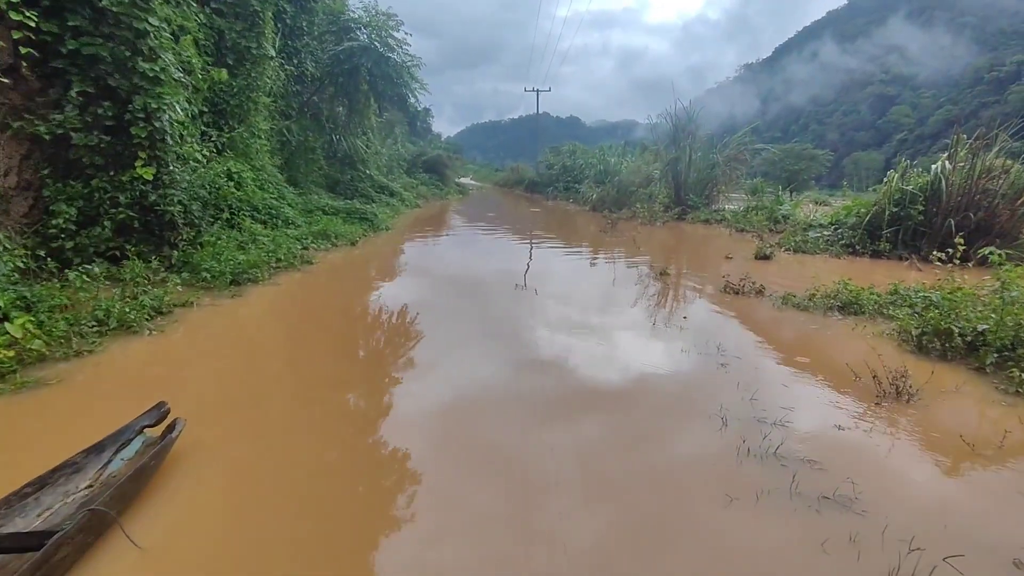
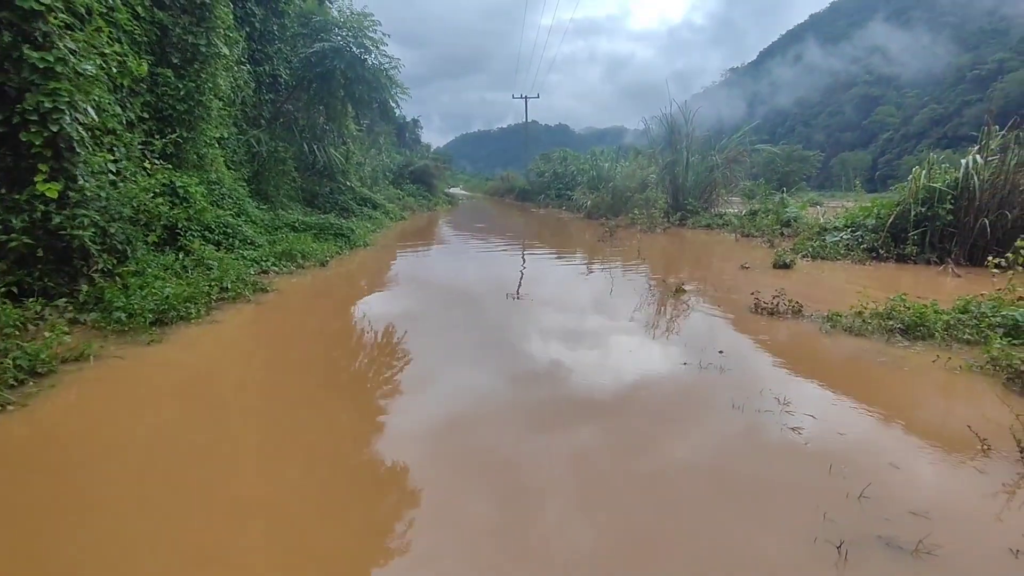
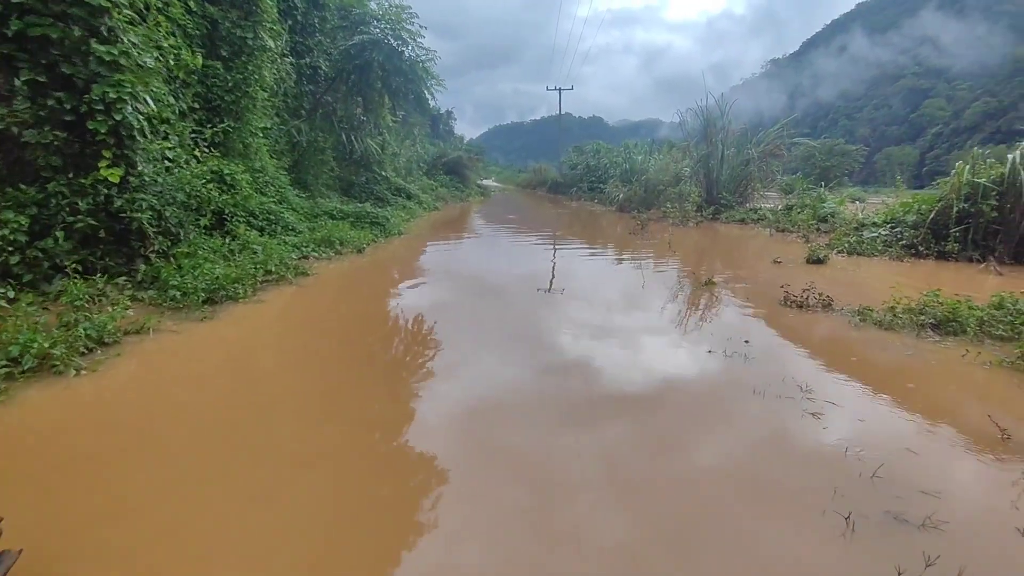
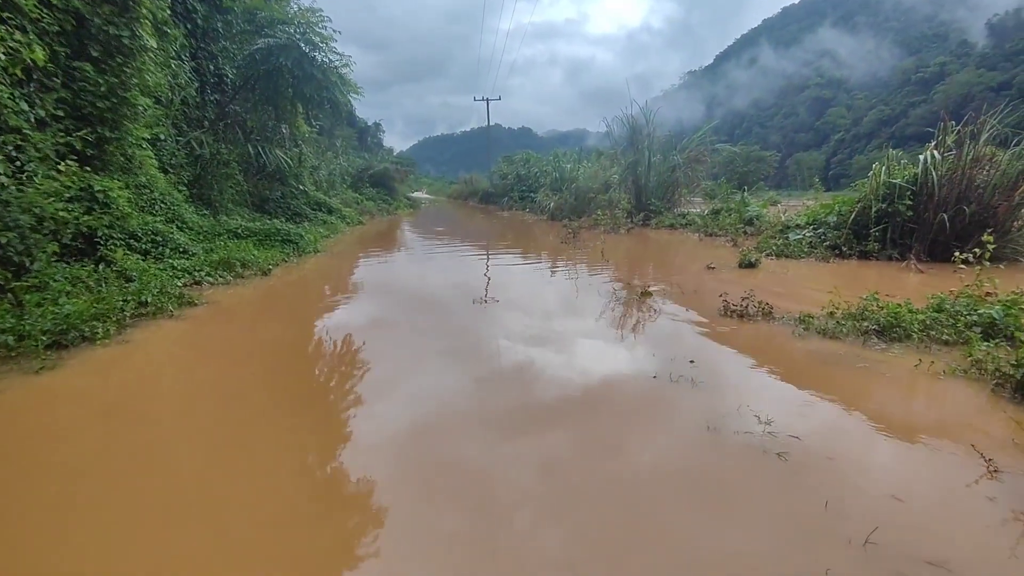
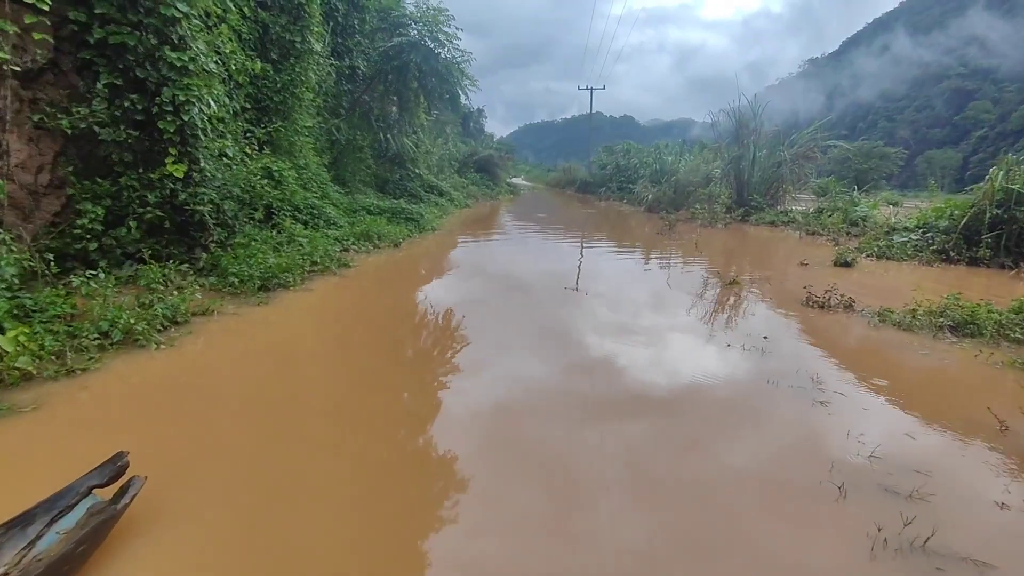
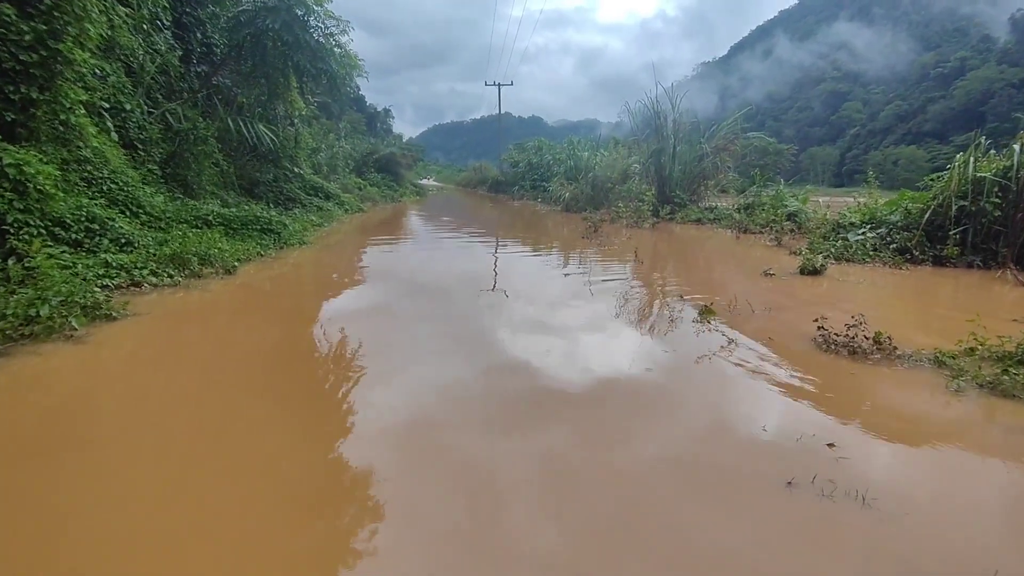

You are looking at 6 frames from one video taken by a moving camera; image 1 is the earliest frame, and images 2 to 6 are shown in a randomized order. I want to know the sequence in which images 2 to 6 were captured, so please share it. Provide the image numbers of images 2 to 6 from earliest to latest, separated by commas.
5, 3, 2, 4, 6
